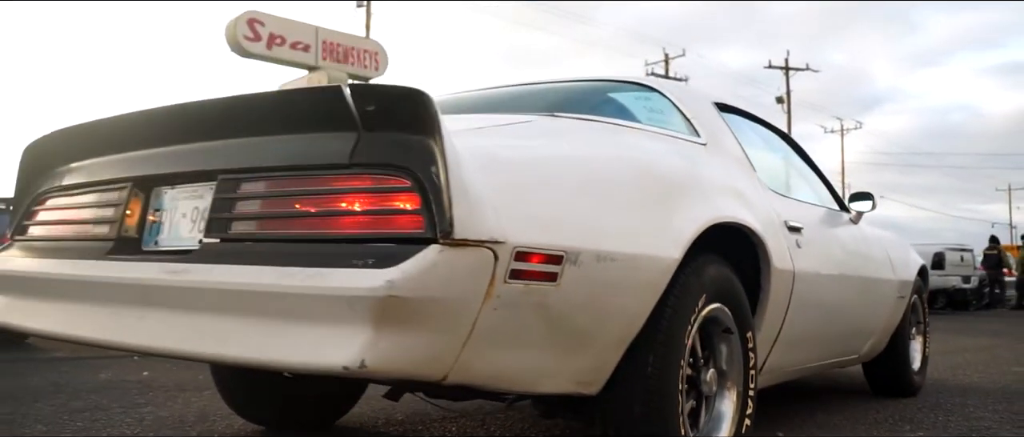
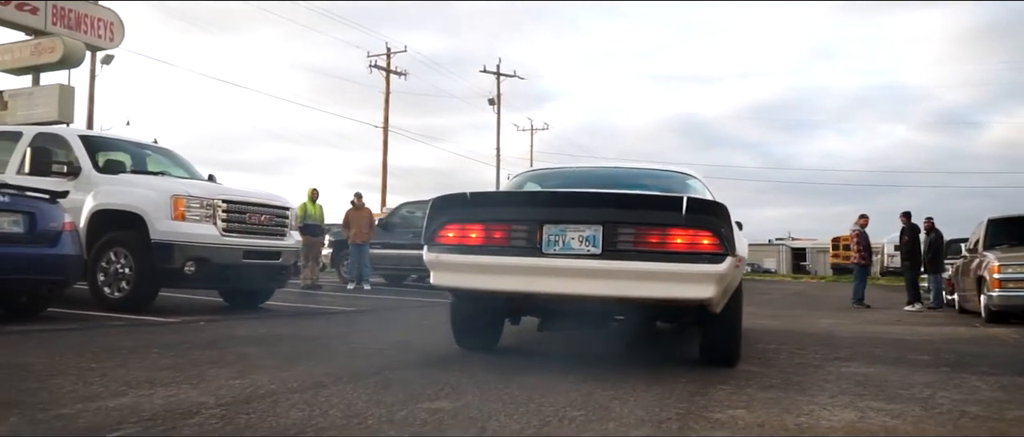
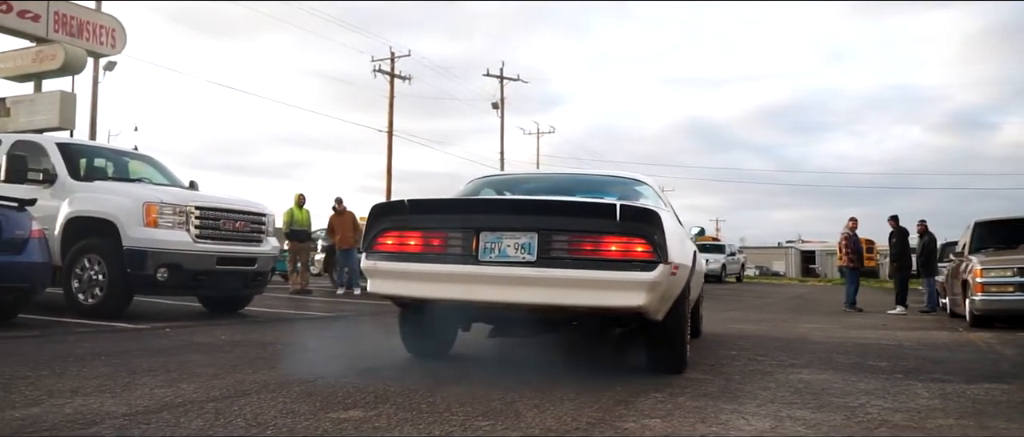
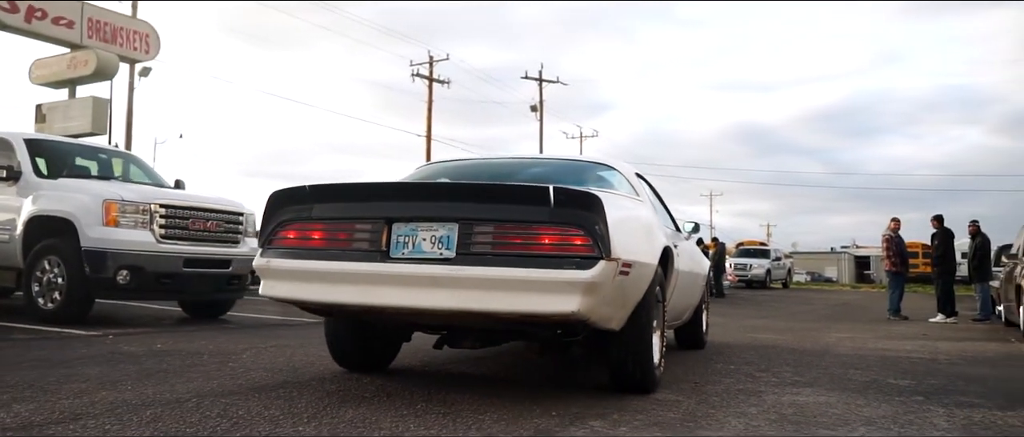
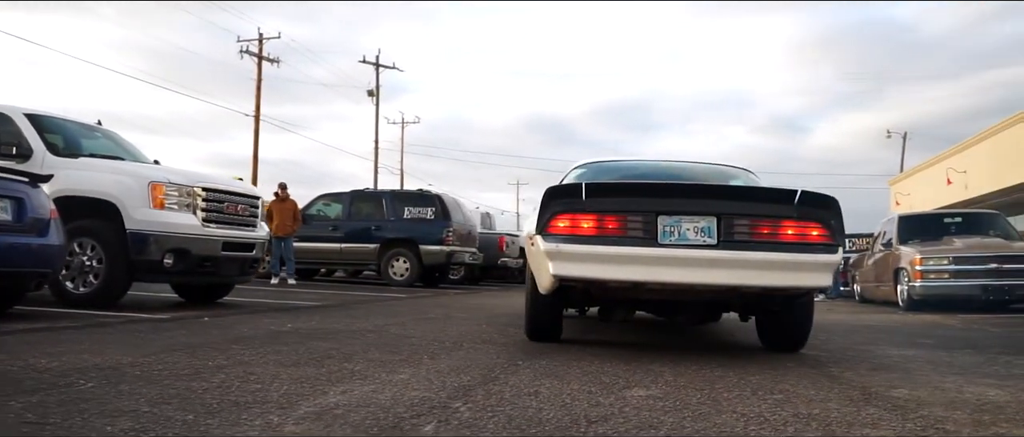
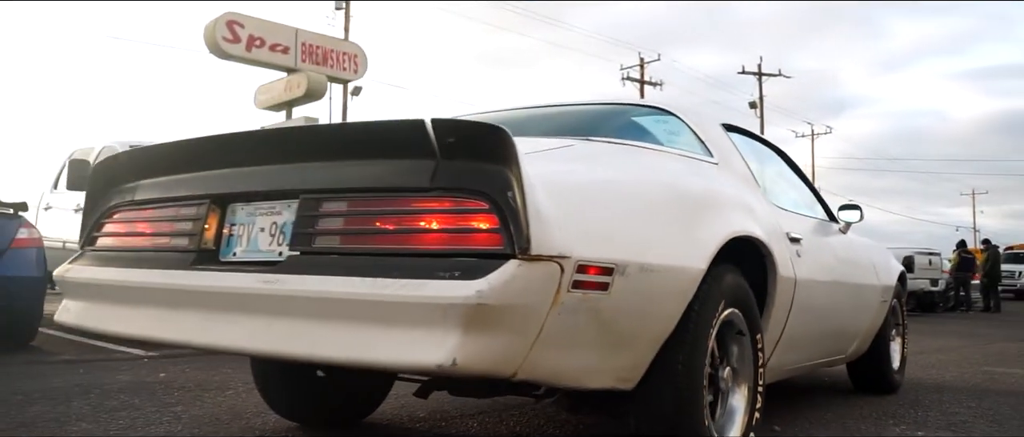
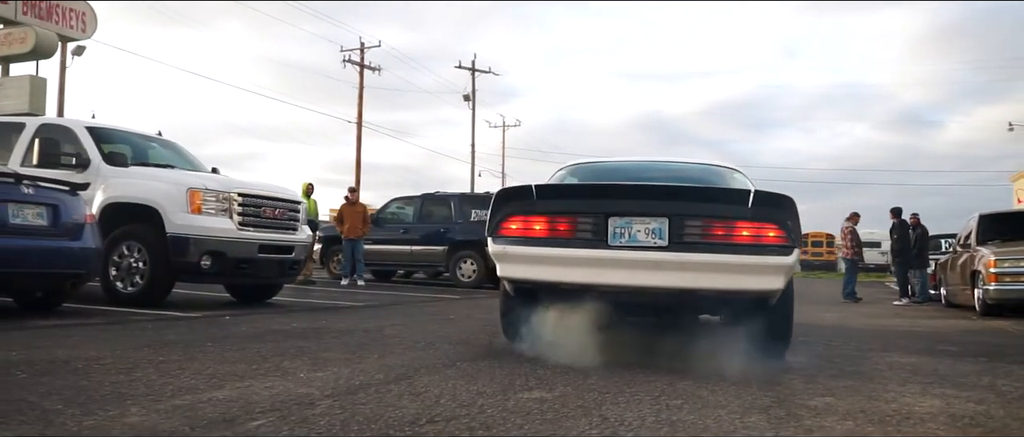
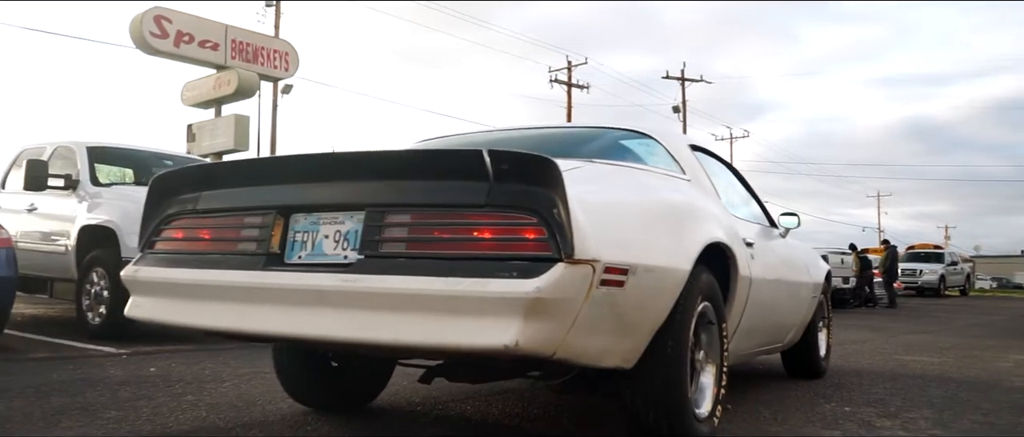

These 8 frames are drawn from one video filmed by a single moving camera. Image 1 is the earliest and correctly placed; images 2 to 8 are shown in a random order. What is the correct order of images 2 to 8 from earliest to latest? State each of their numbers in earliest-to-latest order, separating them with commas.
6, 8, 4, 3, 2, 7, 5
